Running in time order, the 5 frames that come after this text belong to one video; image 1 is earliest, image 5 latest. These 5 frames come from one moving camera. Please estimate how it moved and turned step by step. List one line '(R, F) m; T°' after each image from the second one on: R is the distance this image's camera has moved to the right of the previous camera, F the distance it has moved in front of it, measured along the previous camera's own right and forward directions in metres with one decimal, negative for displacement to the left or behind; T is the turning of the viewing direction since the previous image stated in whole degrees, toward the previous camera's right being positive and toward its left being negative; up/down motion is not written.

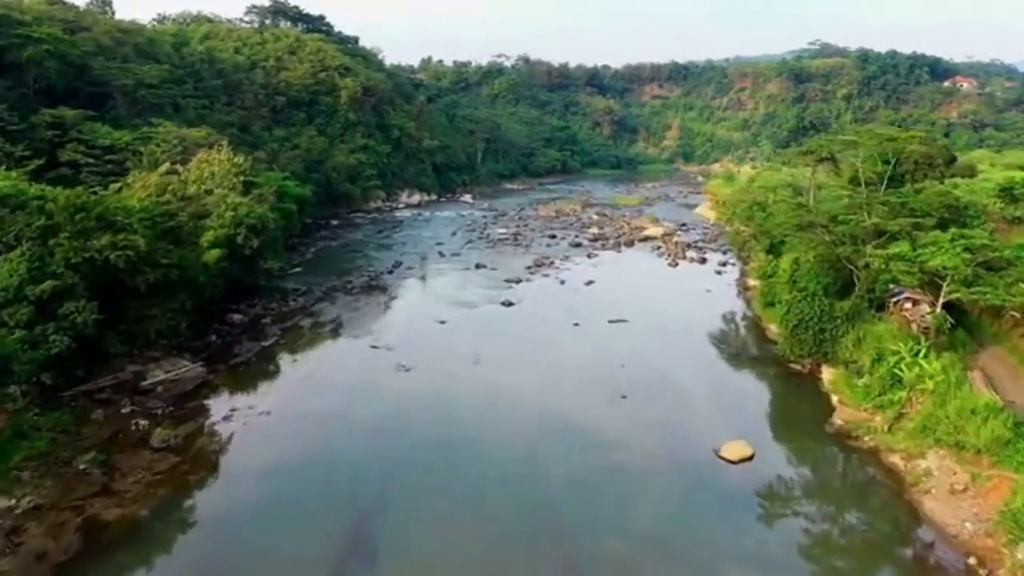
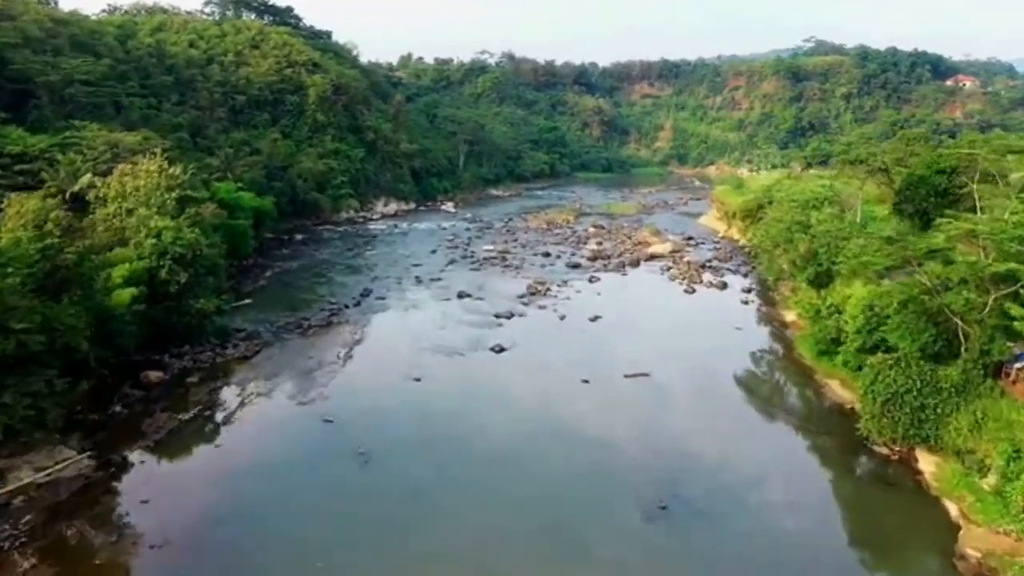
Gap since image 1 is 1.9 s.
(-0.3, +6.2) m; +1°
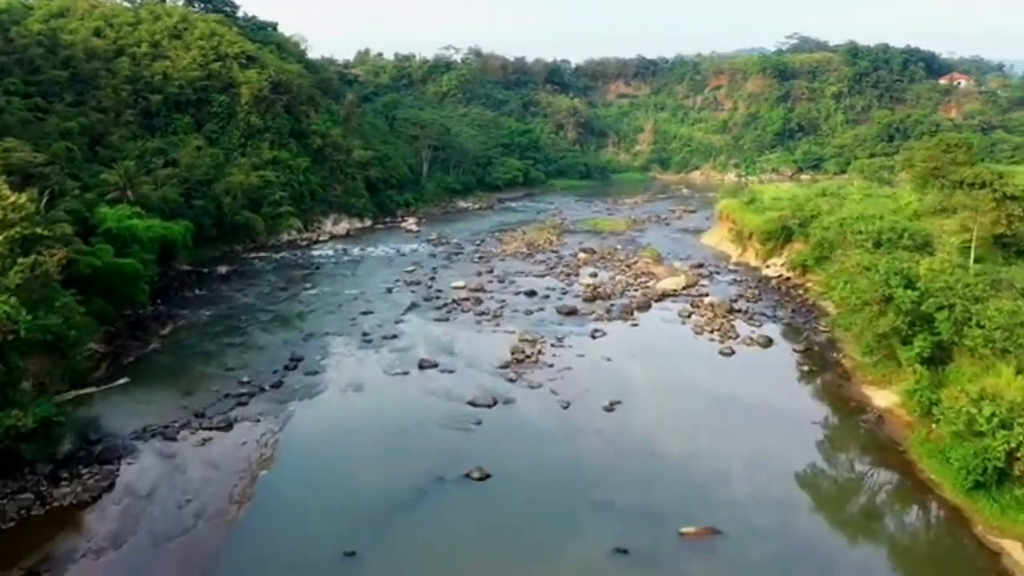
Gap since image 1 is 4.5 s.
(-0.4, +9.0) m; +2°
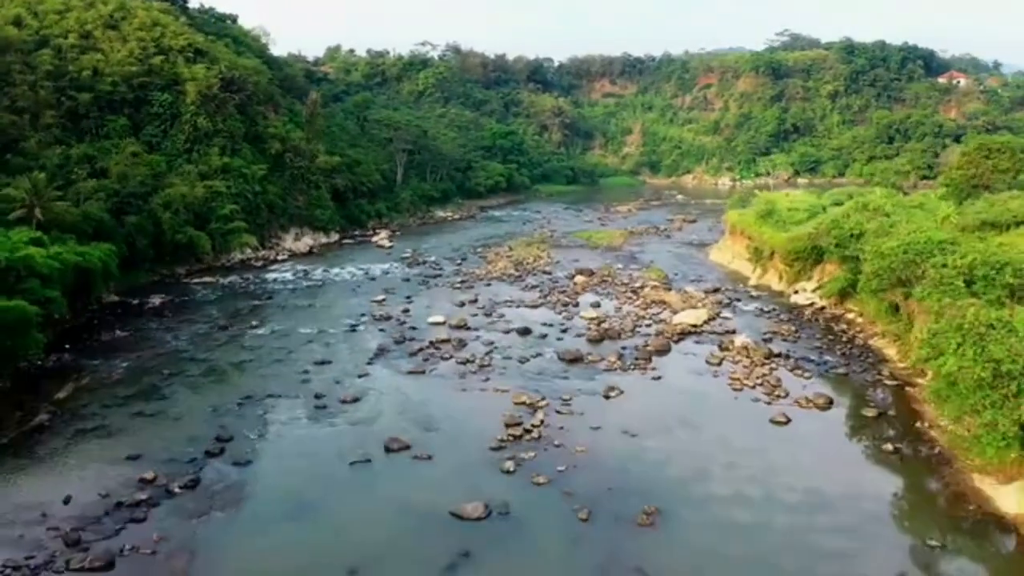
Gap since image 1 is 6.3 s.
(-0.4, +6.0) m; +2°
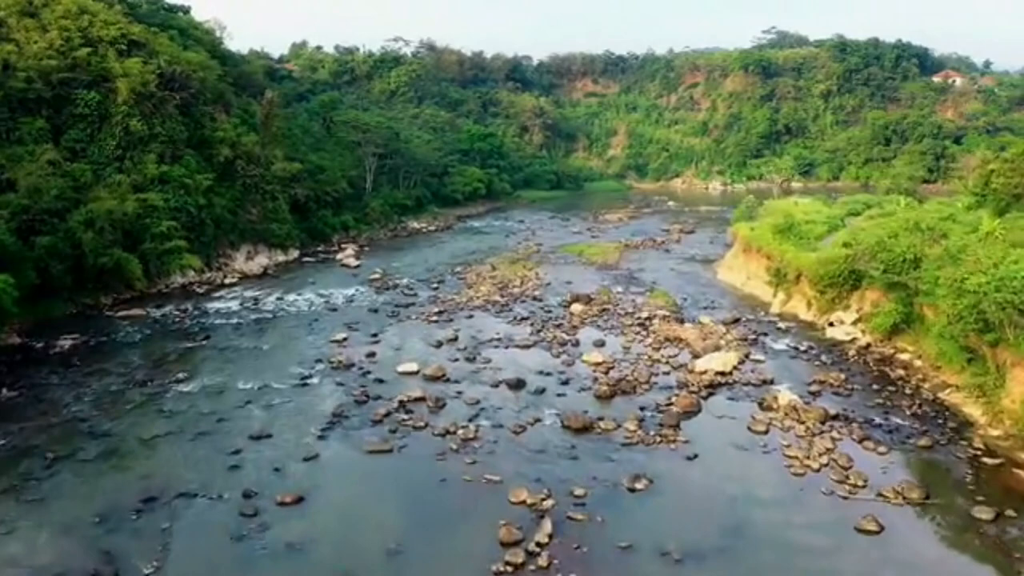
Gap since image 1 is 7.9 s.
(-0.4, +5.6) m; +2°
